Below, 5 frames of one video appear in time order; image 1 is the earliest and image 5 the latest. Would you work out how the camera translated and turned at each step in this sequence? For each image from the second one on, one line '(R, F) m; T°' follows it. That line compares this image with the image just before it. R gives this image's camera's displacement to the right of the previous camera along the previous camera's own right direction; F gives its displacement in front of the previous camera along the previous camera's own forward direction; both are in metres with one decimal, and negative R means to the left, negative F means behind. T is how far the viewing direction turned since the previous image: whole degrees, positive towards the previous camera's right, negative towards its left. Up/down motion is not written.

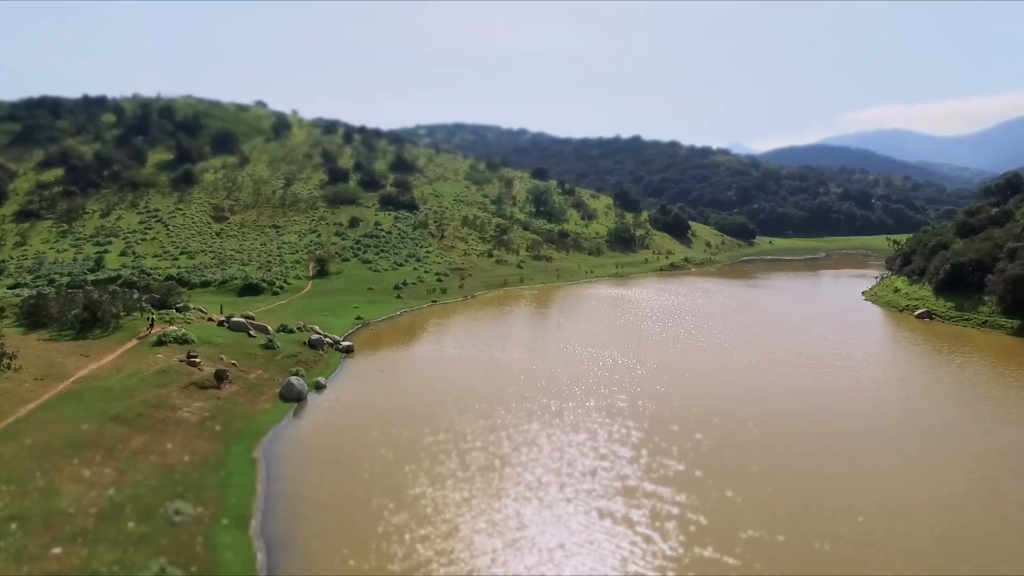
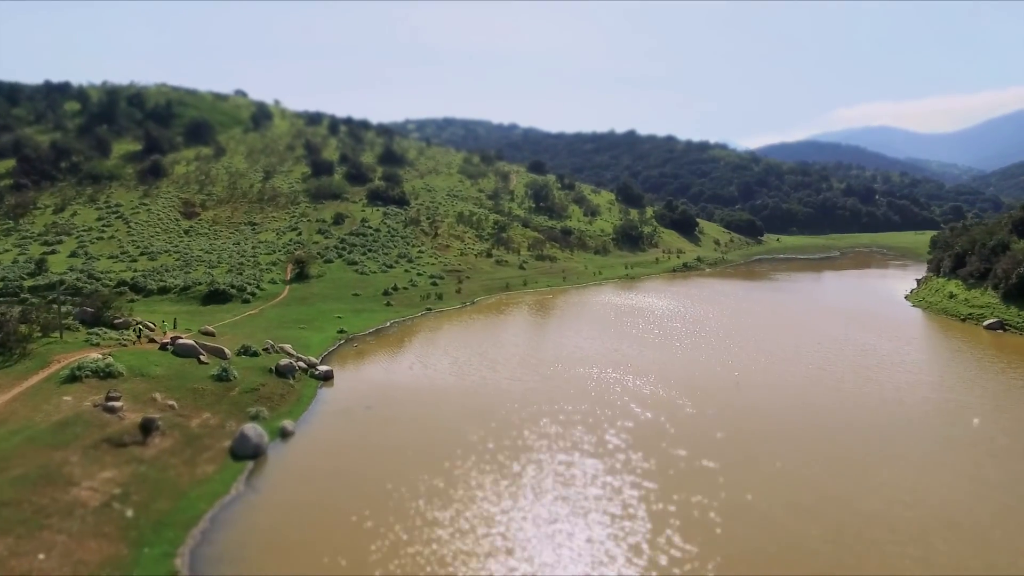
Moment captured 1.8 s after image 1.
(-1.9, +10.4) m; +1°
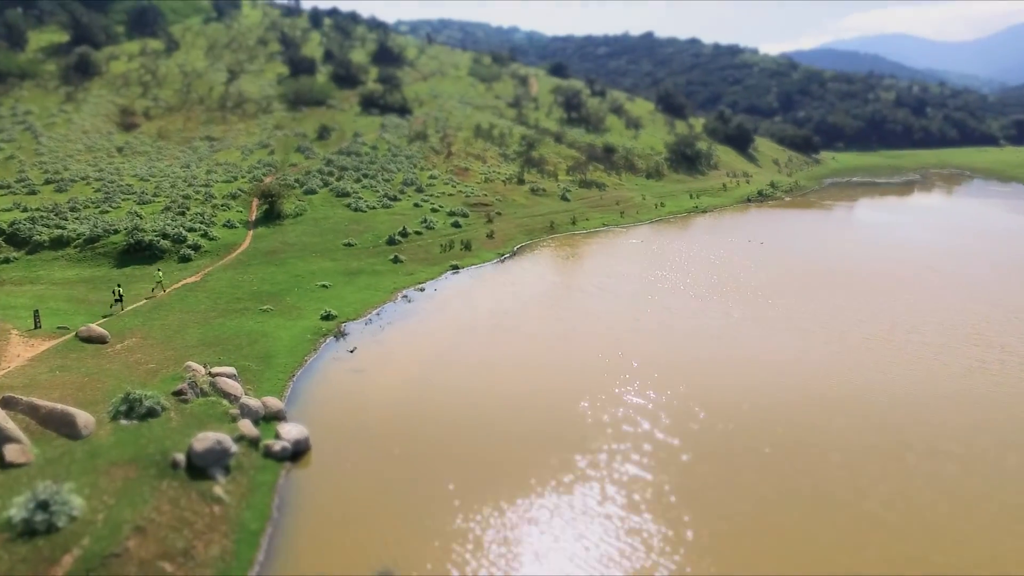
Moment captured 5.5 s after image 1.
(-5.8, +23.4) m; 0°
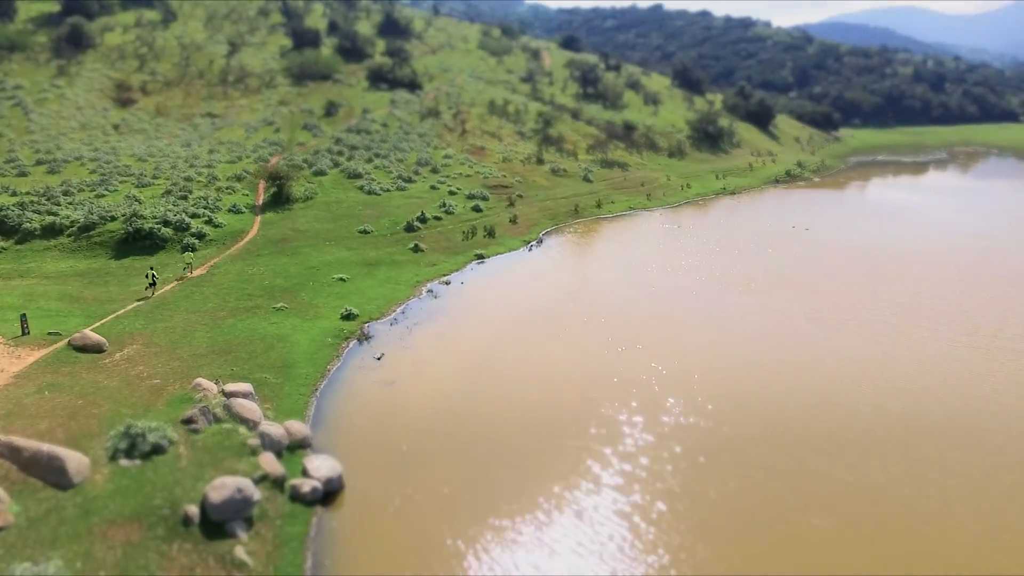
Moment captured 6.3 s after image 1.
(-2.3, +3.9) m; 0°
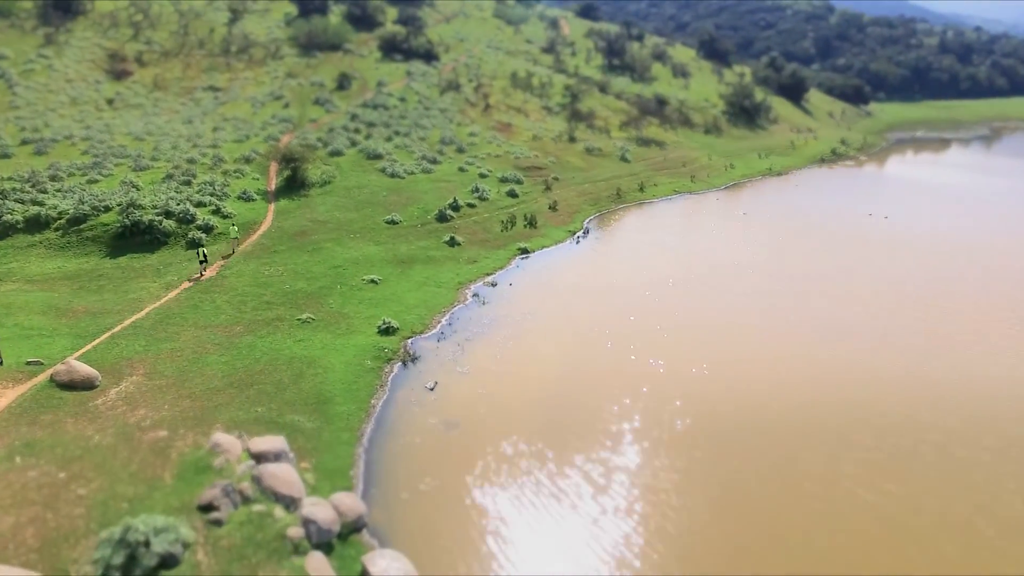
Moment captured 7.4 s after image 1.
(-3.3, +5.7) m; 0°
